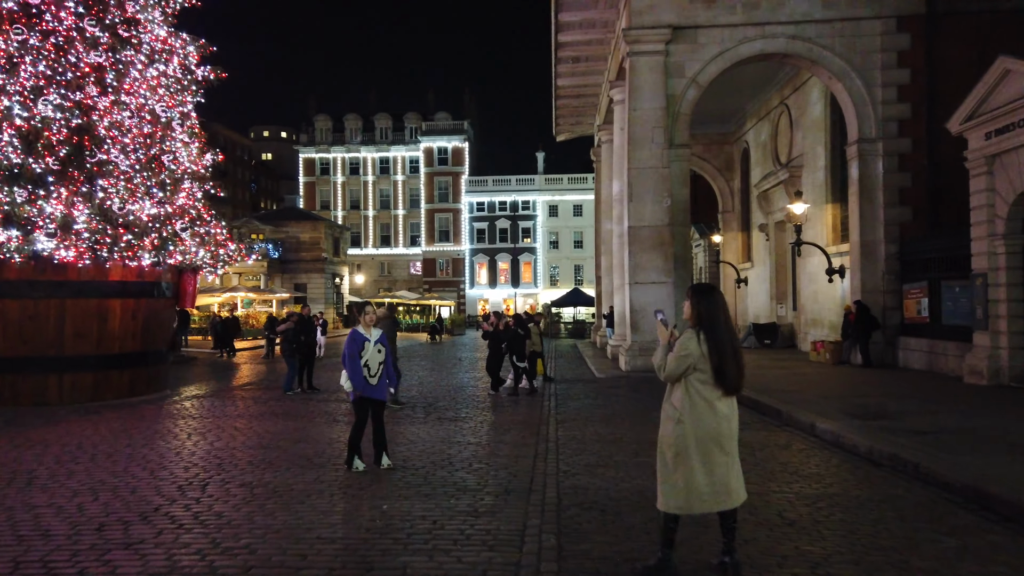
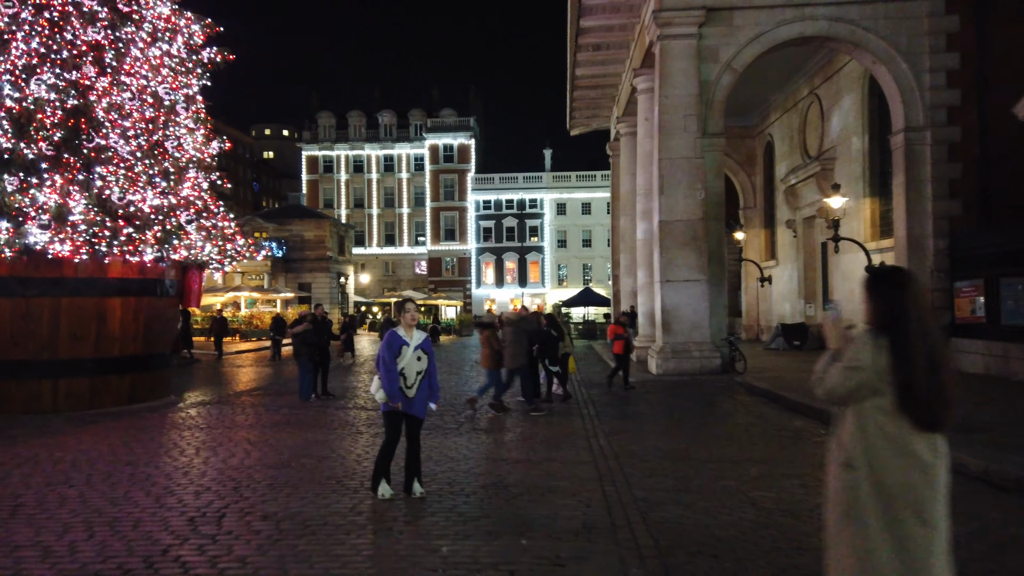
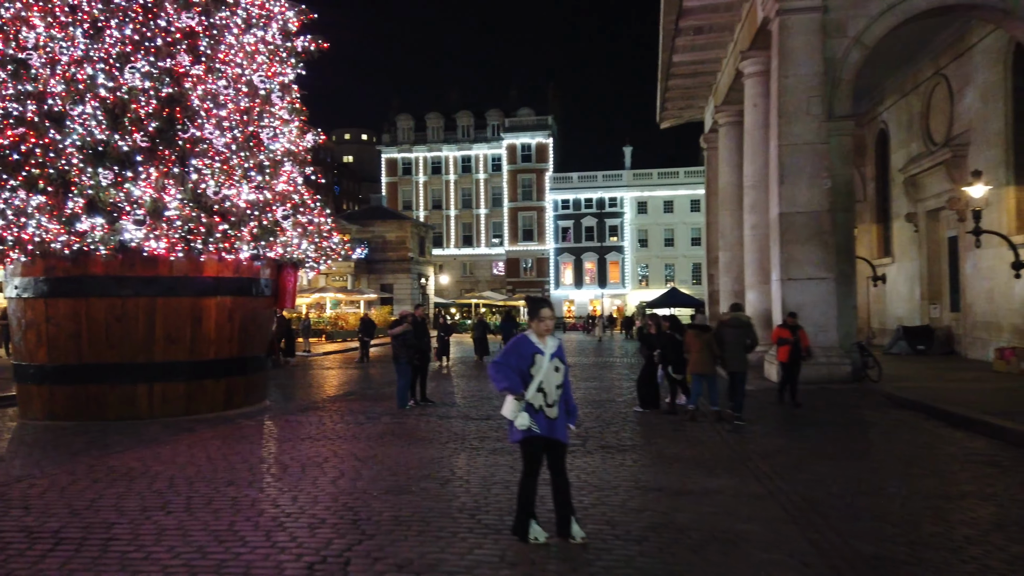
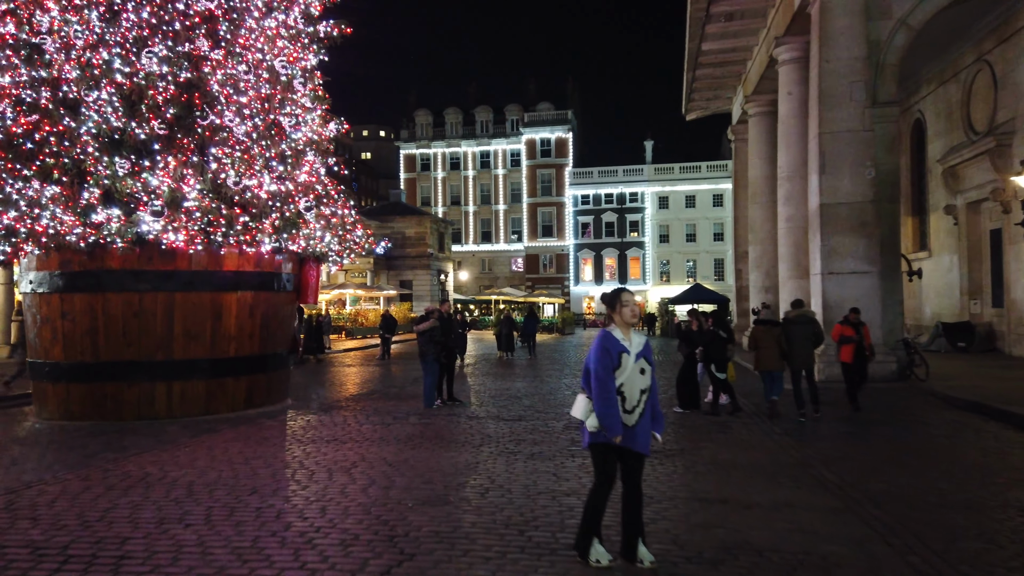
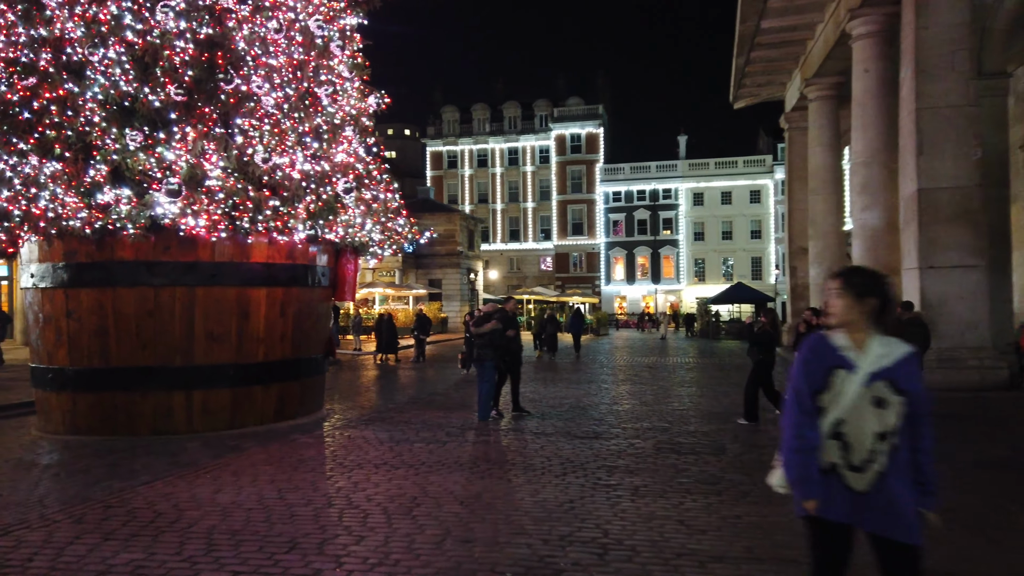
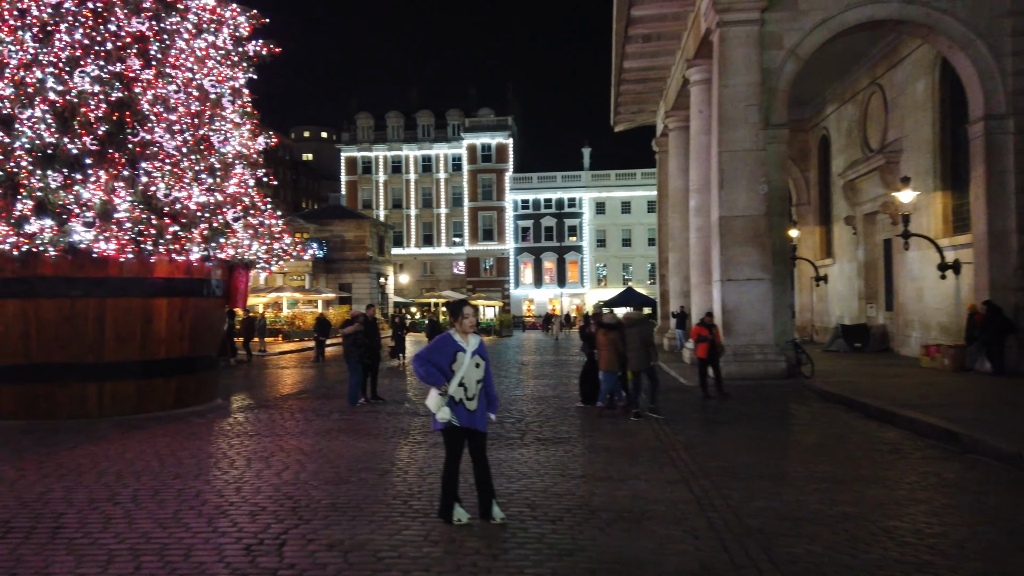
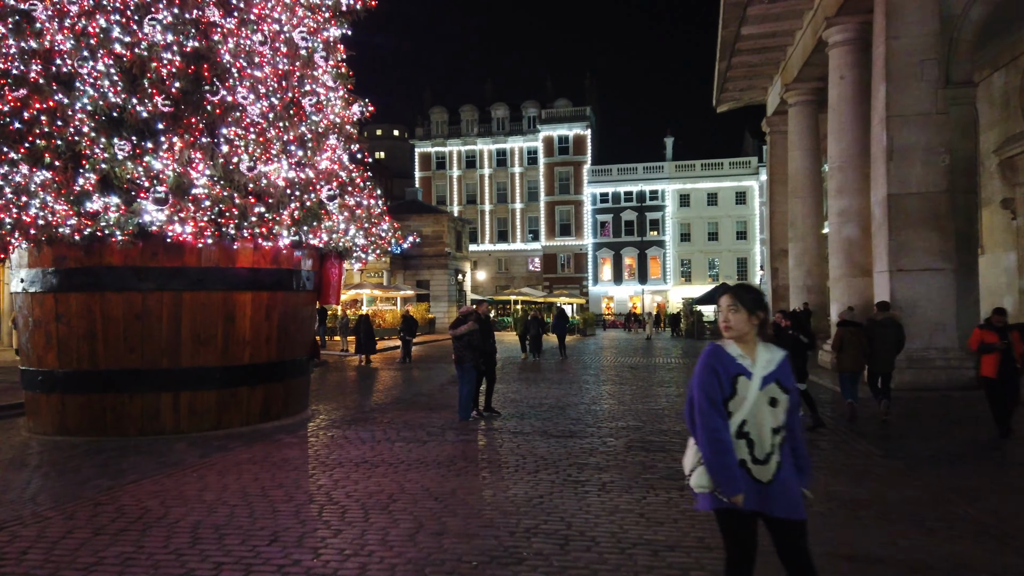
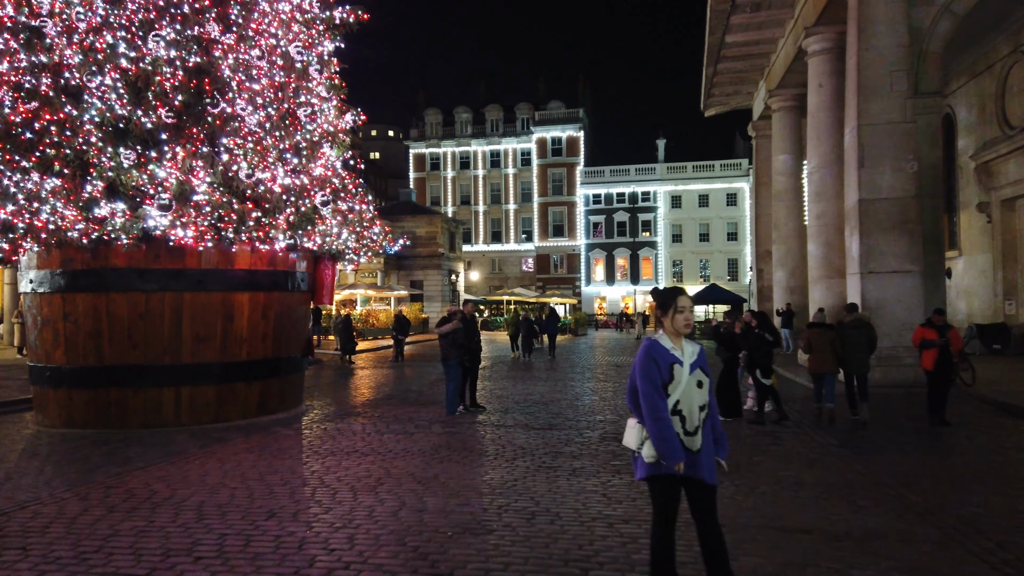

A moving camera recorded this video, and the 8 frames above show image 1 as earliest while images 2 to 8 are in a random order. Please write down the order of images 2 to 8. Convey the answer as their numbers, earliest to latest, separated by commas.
2, 6, 3, 4, 8, 7, 5
